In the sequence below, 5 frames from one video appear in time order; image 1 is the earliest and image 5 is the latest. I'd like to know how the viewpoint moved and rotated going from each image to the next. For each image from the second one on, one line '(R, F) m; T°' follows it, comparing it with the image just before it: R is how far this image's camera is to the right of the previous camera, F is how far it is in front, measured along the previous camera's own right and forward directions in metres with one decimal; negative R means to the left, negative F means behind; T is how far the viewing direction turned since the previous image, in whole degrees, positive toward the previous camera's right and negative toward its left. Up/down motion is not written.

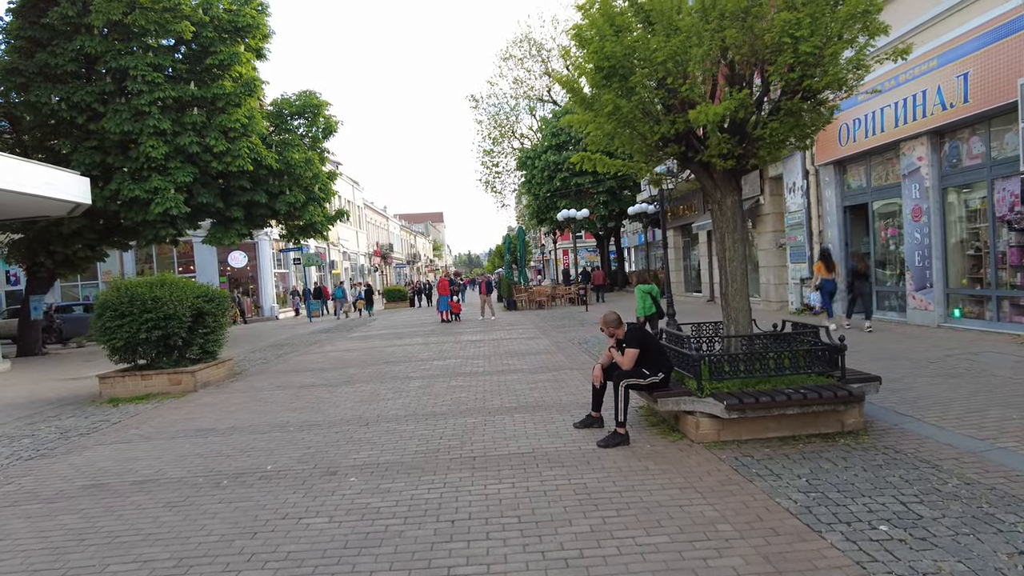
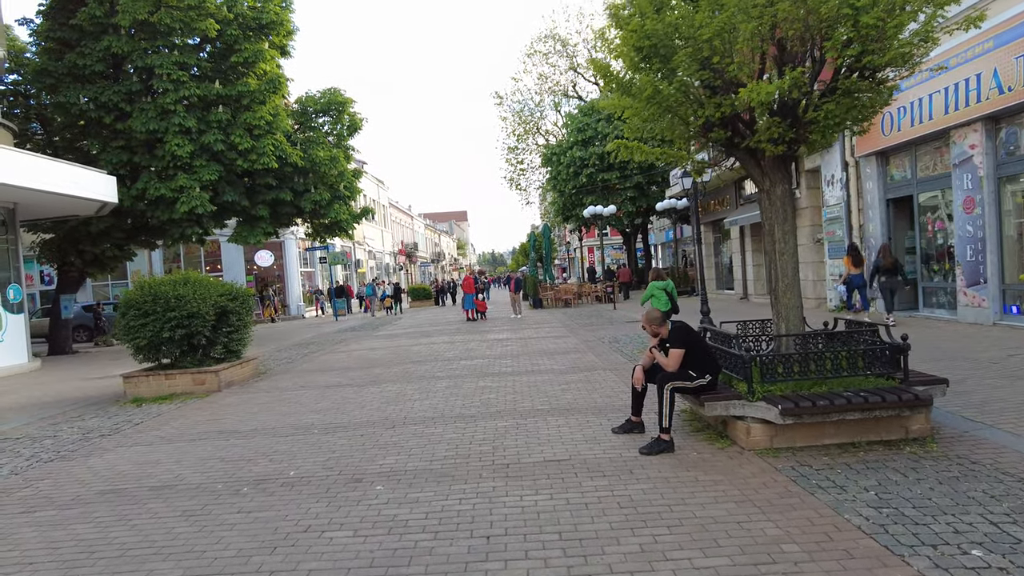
(-0.1, +0.4) m; -2°
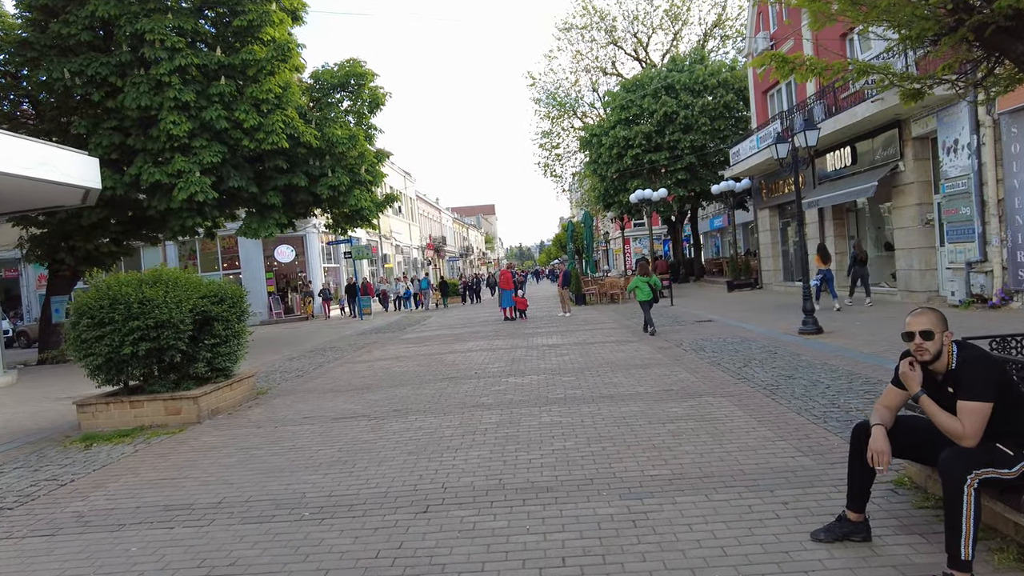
(-0.5, +2.7) m; -2°
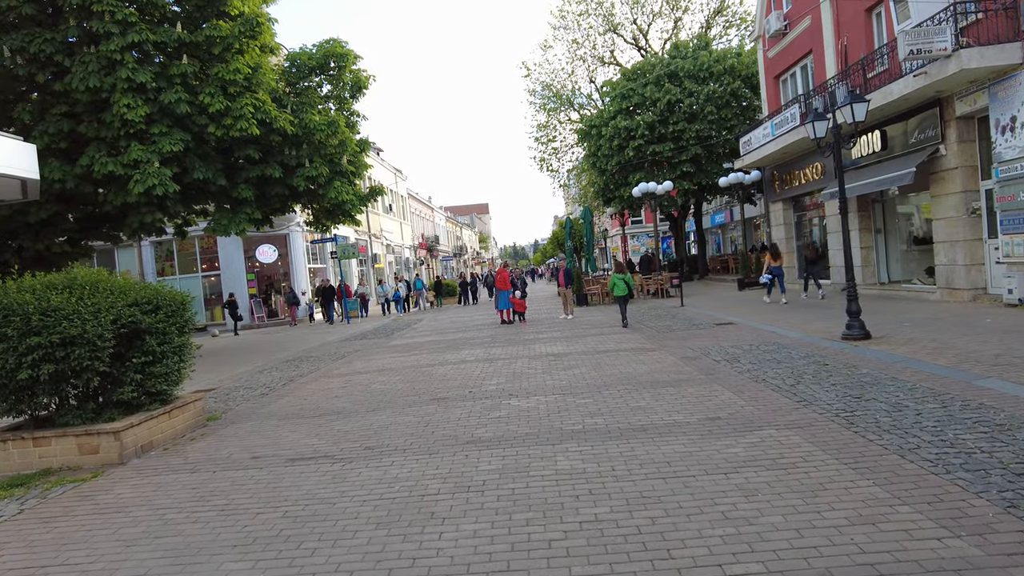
(-0.1, +1.7) m; +1°
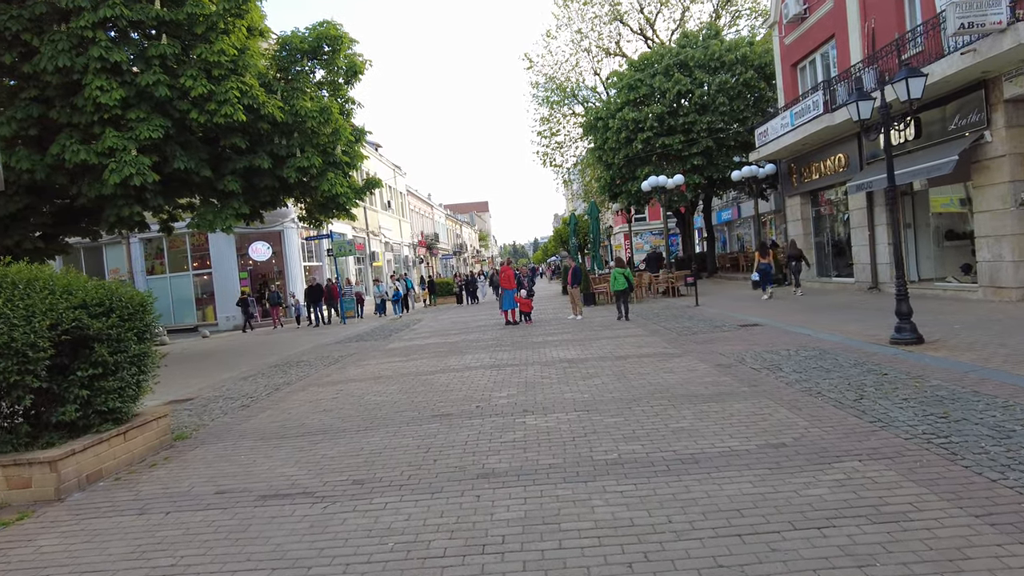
(-0.2, +1.1) m; 0°
